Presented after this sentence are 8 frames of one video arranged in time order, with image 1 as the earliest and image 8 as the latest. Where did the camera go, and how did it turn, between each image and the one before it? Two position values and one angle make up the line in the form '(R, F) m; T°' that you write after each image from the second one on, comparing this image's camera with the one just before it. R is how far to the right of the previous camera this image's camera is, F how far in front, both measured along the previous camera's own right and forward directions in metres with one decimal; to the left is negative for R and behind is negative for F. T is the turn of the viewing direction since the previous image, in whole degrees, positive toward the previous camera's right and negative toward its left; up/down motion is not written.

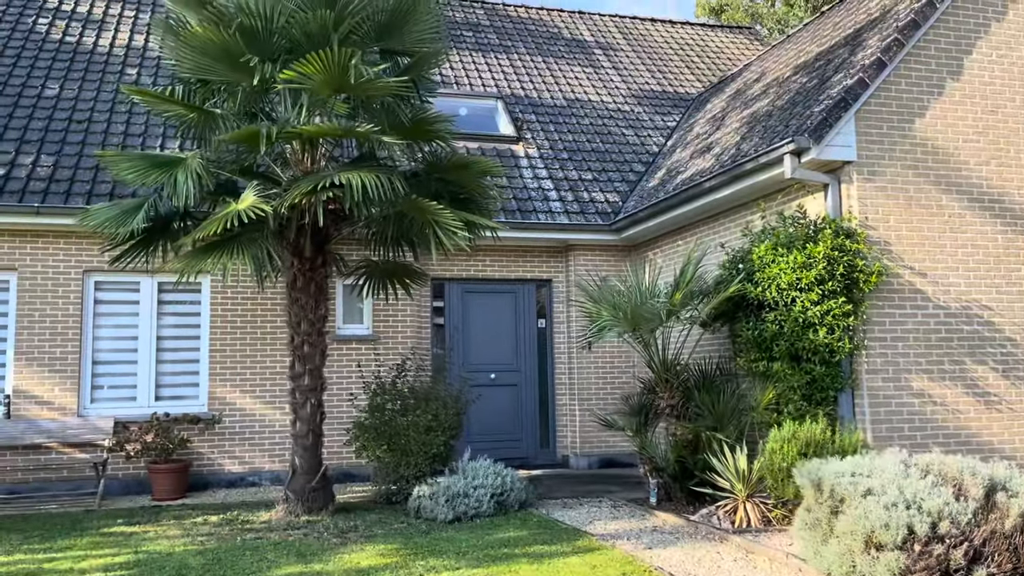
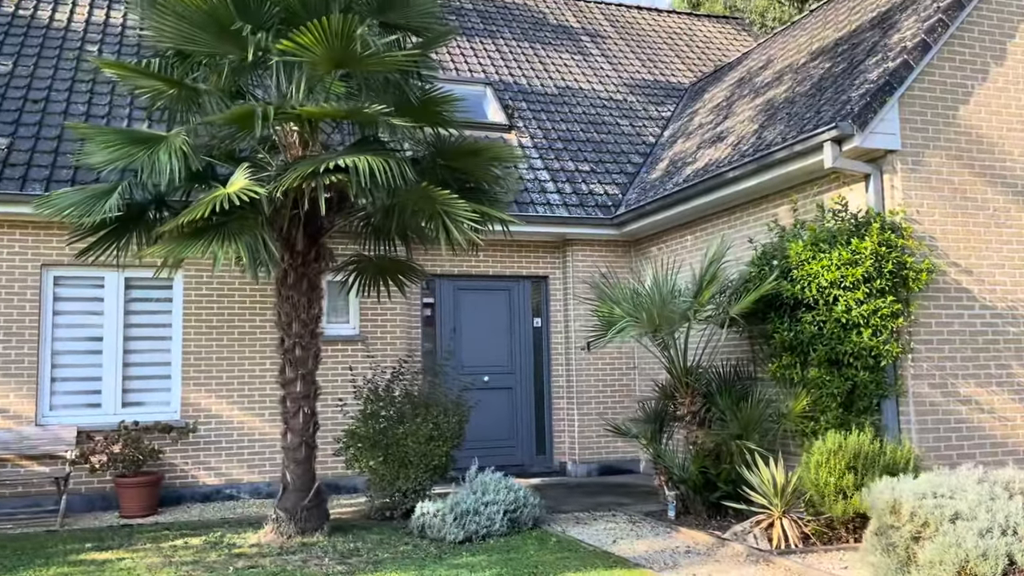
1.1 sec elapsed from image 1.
(-0.4, +0.7) m; +3°
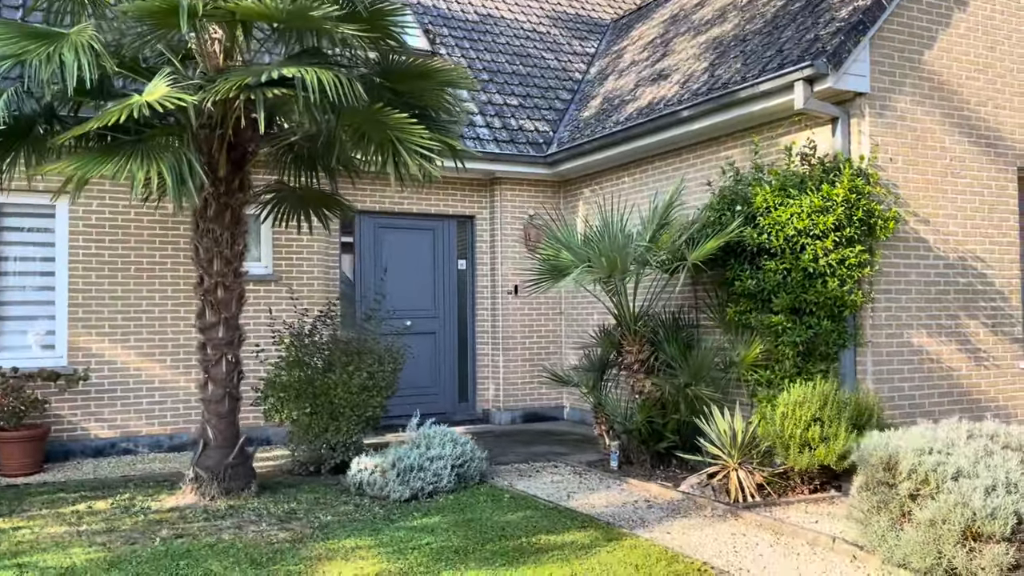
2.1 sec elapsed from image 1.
(-0.5, +0.6) m; +8°
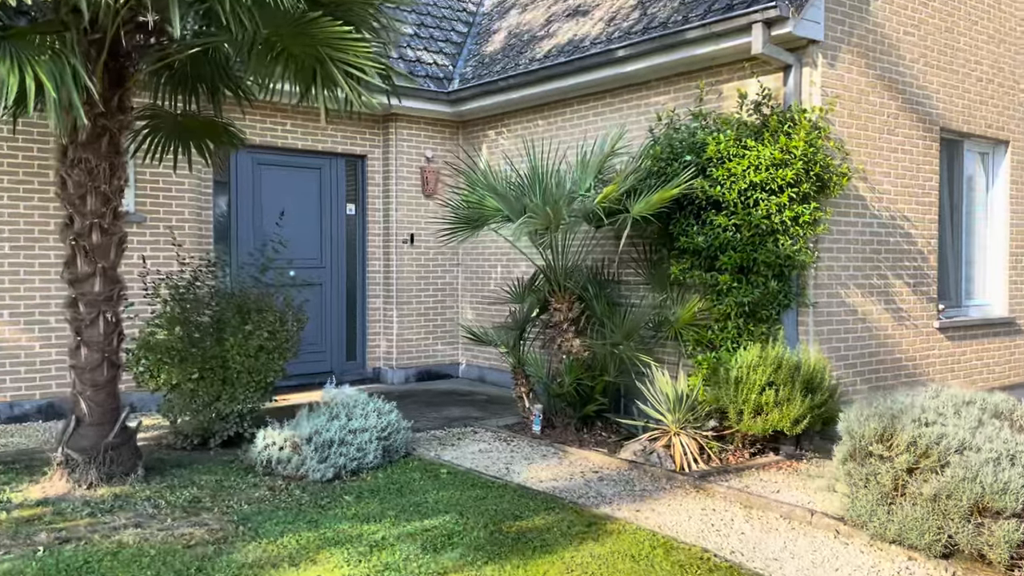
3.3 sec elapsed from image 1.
(-0.7, +0.7) m; +11°
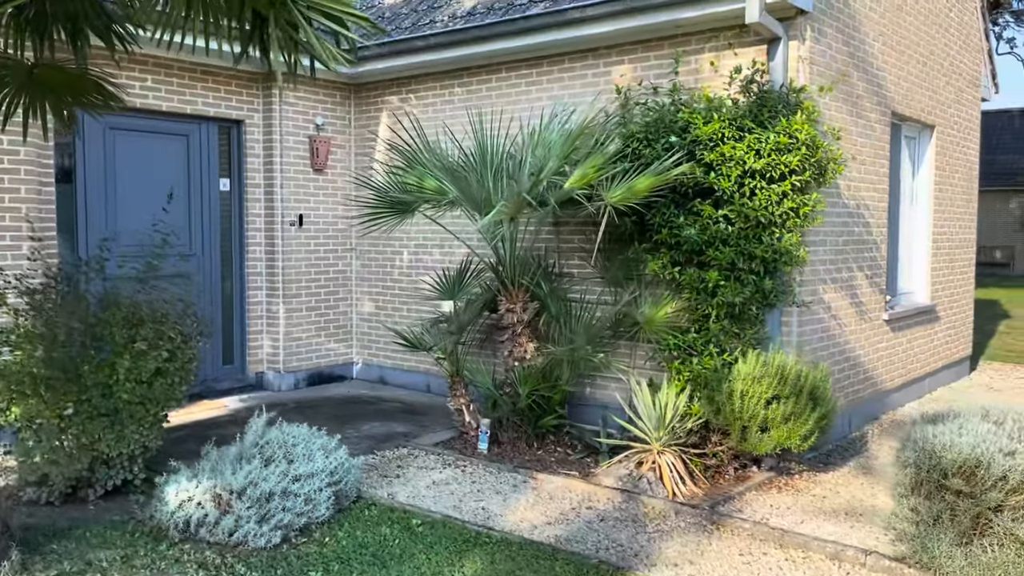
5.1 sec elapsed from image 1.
(-0.9, +1.1) m; +12°
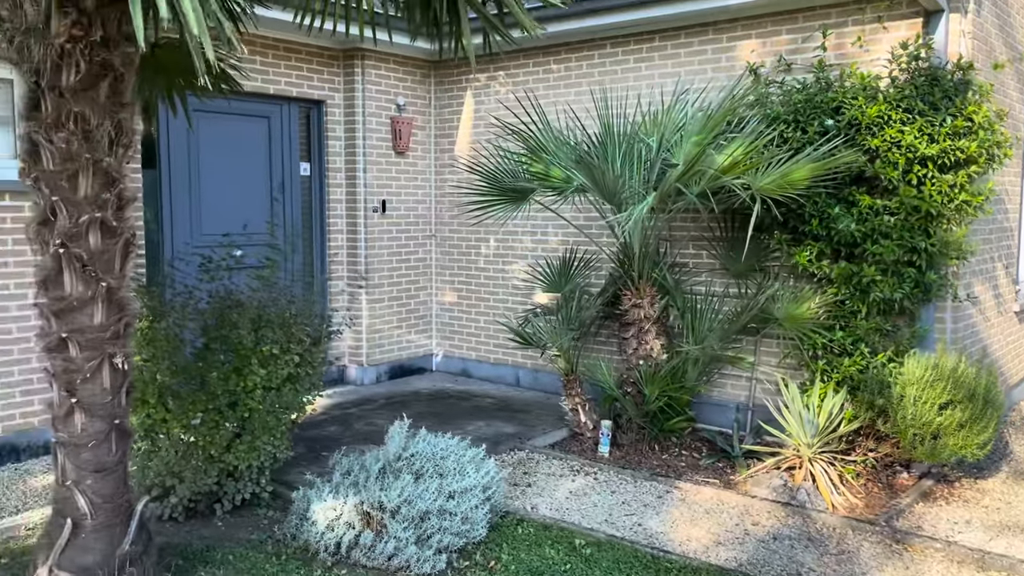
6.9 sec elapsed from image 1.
(-0.8, +0.4) m; 0°
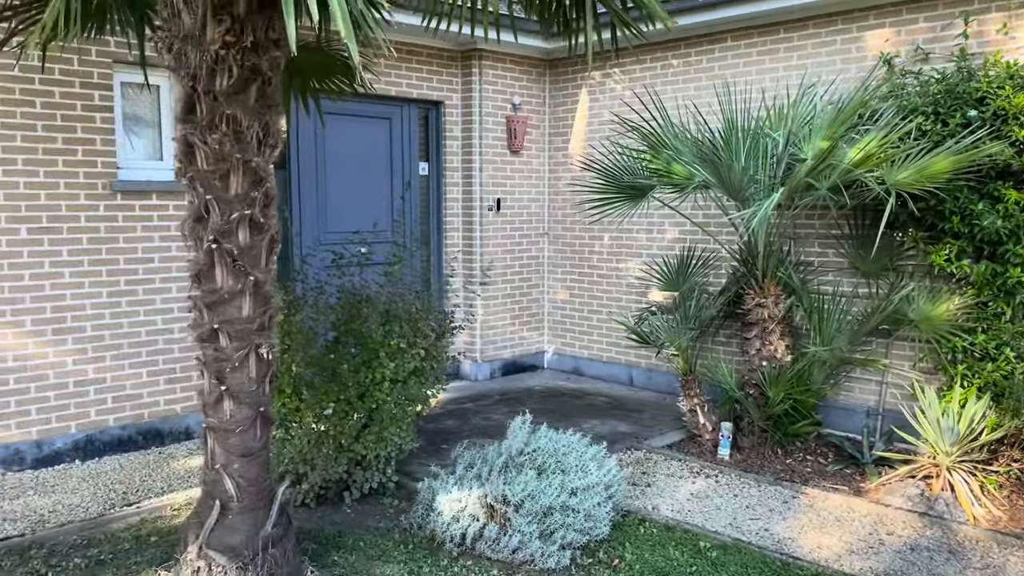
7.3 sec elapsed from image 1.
(-0.1, 0.0) m; -7°
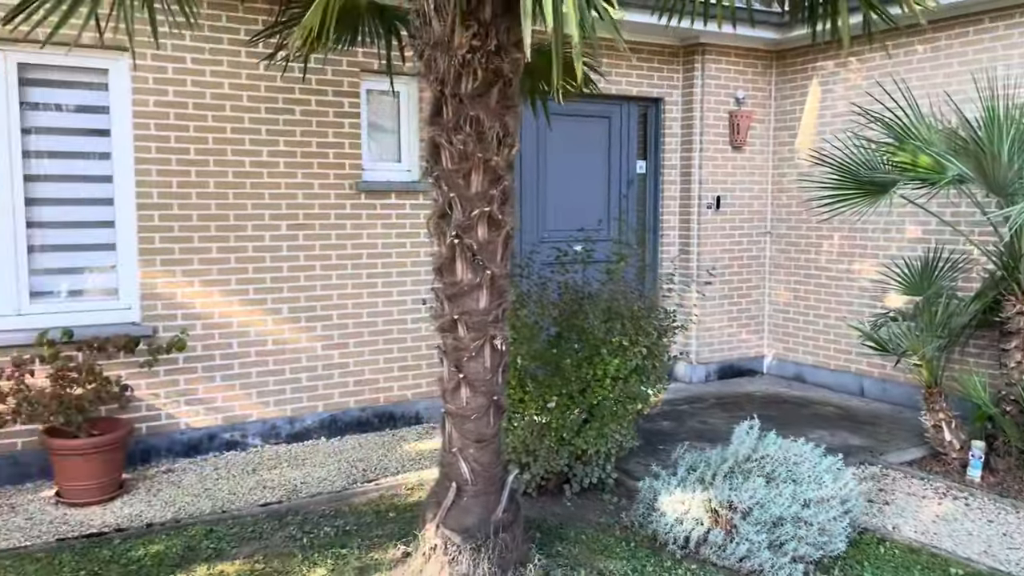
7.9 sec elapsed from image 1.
(-0.1, 0.0) m; -14°
